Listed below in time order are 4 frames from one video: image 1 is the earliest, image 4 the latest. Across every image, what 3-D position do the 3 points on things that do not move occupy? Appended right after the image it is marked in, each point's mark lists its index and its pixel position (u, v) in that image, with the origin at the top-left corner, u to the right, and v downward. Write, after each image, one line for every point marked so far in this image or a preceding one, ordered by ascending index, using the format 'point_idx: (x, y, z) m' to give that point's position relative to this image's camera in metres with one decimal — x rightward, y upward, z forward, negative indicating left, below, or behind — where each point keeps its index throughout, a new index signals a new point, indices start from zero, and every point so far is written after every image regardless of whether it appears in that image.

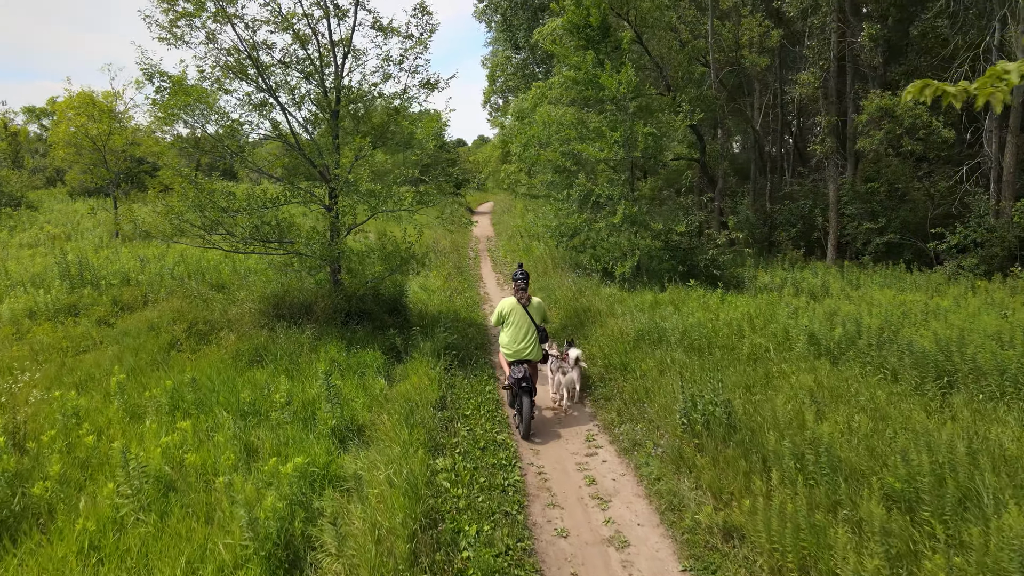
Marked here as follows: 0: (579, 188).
0: (+1.1, +1.6, +11.7) m
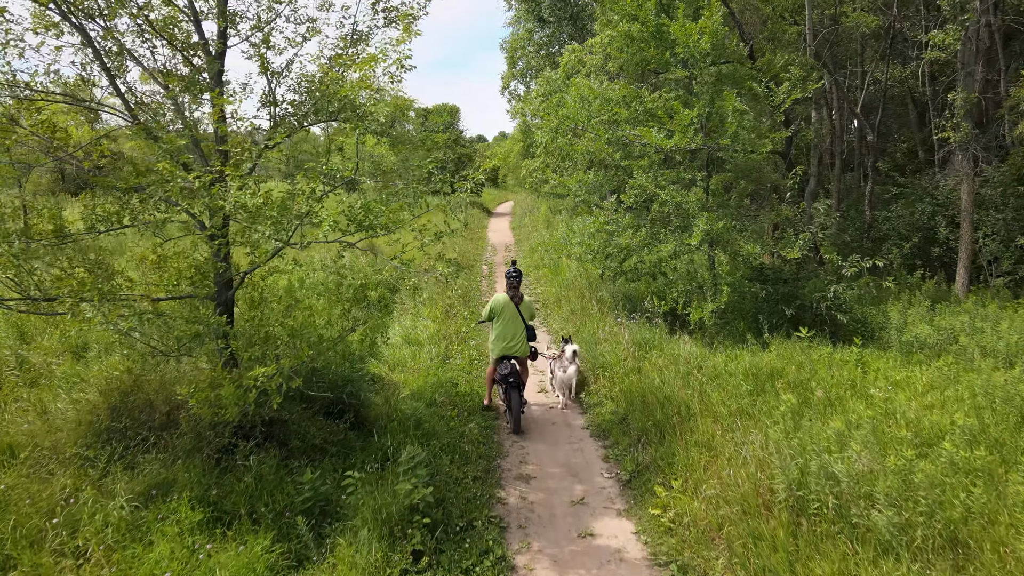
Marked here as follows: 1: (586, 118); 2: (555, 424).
0: (+1.4, +1.1, +8.1) m
1: (+0.9, +2.1, +8.8) m
2: (+0.4, -1.1, +6.1) m
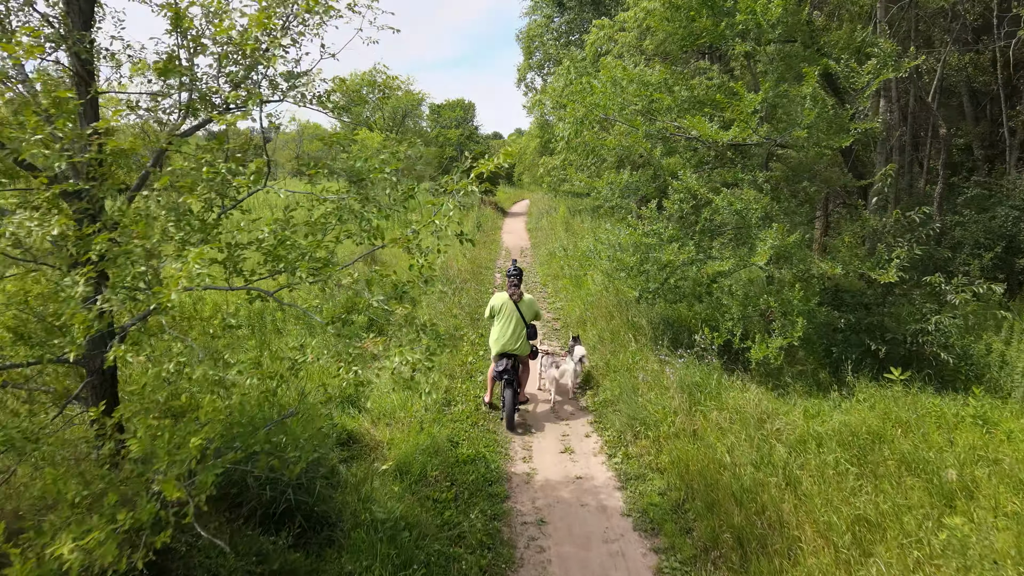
0: (+1.5, +0.8, +6.6) m
1: (+1.1, +1.8, +7.3) m
2: (+0.5, -1.4, +4.6) m
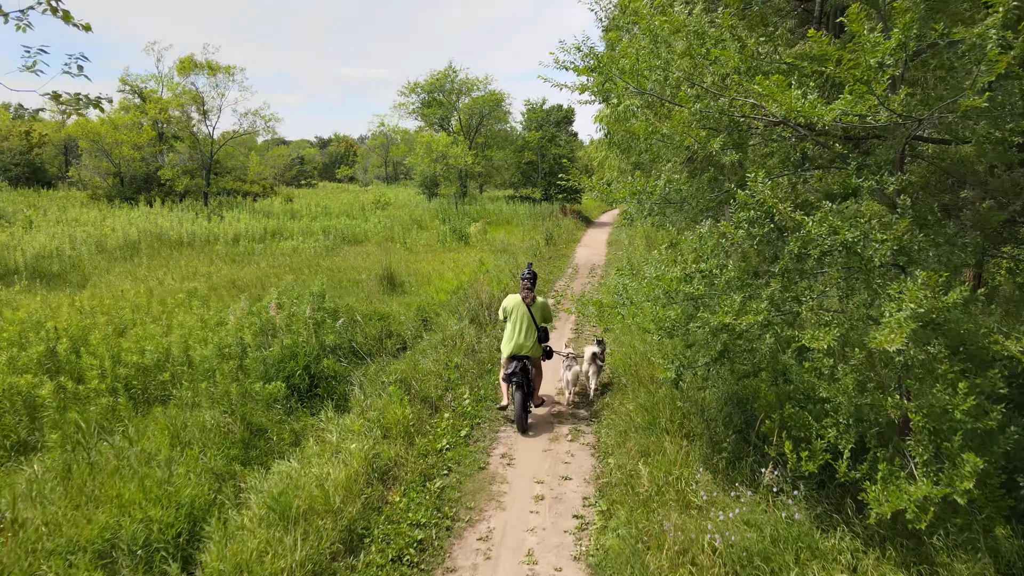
0: (+1.3, +0.4, +4.0) m
1: (+1.0, +1.4, +4.7) m
2: (-0.1, -1.8, +2.1) m
